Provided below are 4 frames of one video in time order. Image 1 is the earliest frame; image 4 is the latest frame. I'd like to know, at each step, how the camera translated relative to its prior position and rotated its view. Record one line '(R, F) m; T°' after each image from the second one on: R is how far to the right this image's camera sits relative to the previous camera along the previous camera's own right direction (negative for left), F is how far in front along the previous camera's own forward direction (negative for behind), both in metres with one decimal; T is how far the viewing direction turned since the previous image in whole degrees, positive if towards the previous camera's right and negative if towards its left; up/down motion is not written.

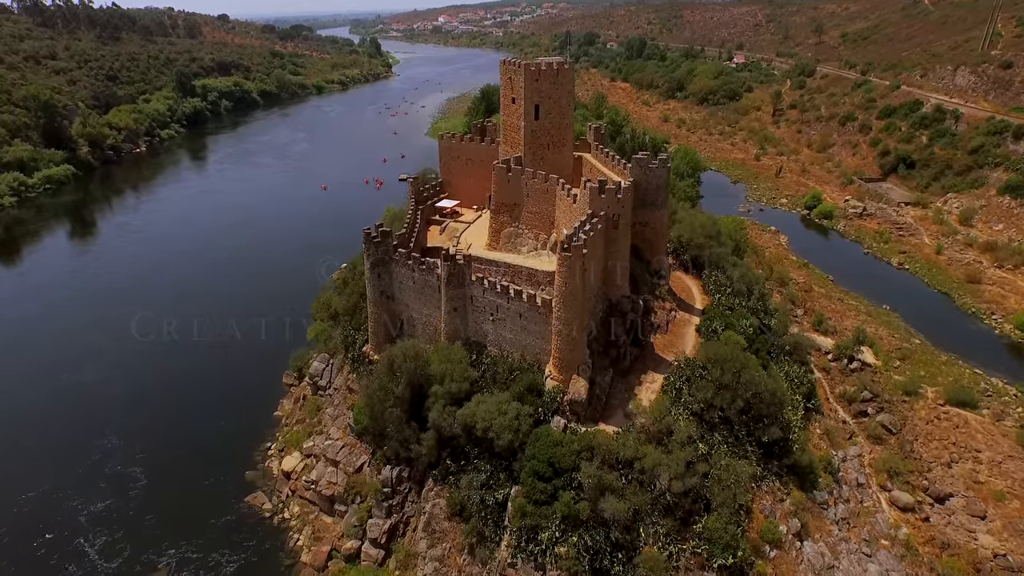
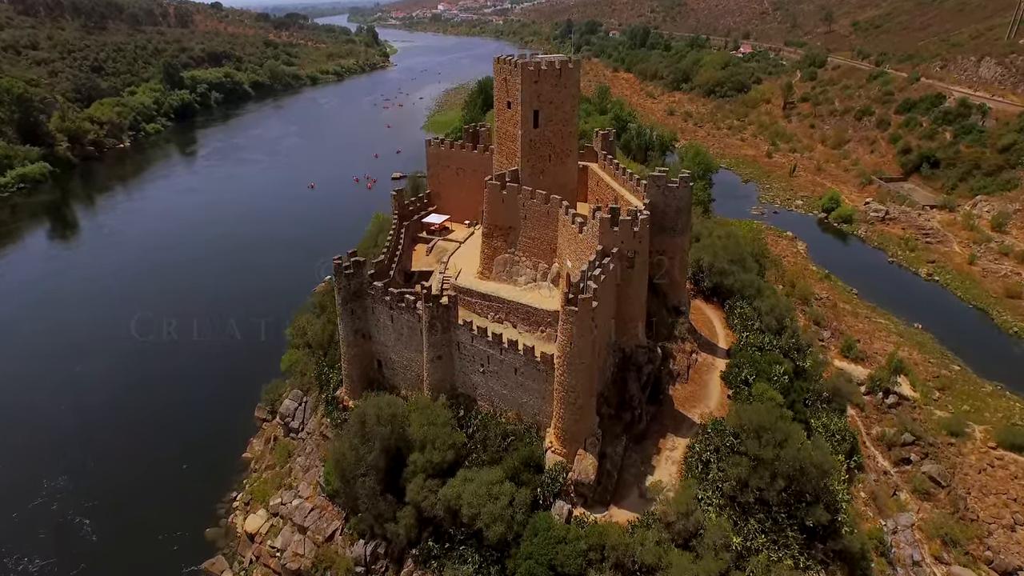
(+0.1, +2.6) m; 0°
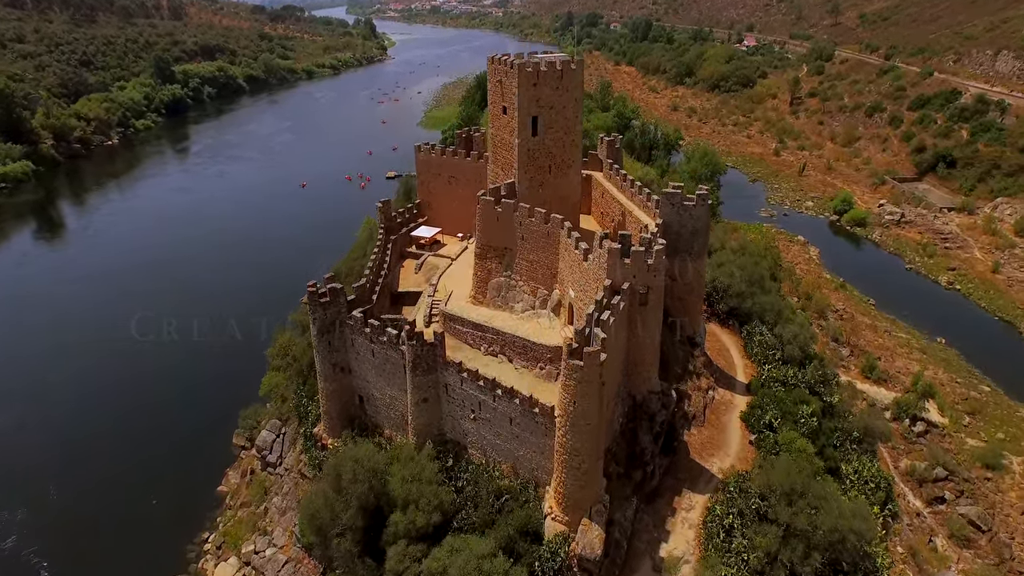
(+0.1, +1.7) m; 0°
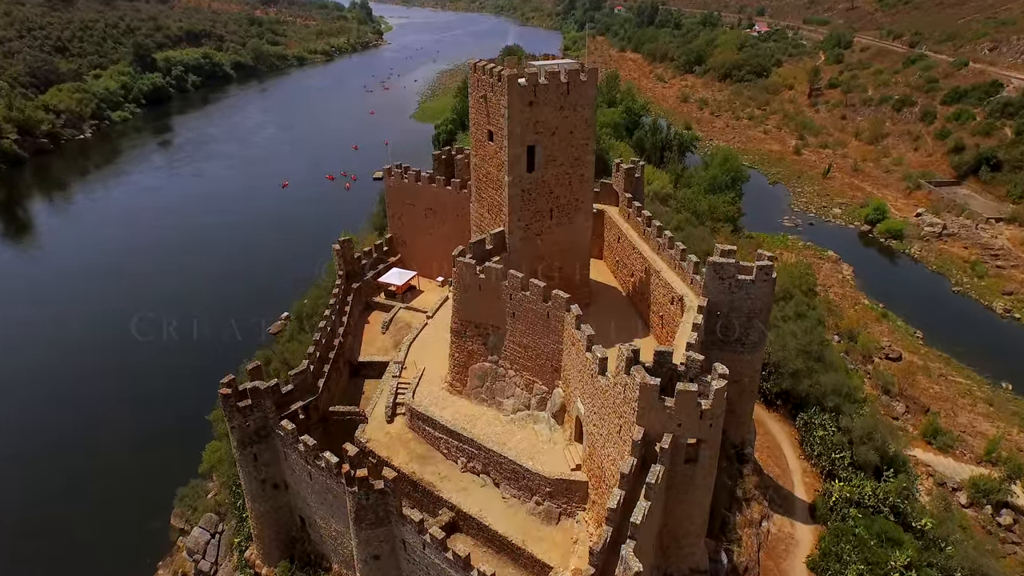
(+0.2, +3.7) m; 0°
